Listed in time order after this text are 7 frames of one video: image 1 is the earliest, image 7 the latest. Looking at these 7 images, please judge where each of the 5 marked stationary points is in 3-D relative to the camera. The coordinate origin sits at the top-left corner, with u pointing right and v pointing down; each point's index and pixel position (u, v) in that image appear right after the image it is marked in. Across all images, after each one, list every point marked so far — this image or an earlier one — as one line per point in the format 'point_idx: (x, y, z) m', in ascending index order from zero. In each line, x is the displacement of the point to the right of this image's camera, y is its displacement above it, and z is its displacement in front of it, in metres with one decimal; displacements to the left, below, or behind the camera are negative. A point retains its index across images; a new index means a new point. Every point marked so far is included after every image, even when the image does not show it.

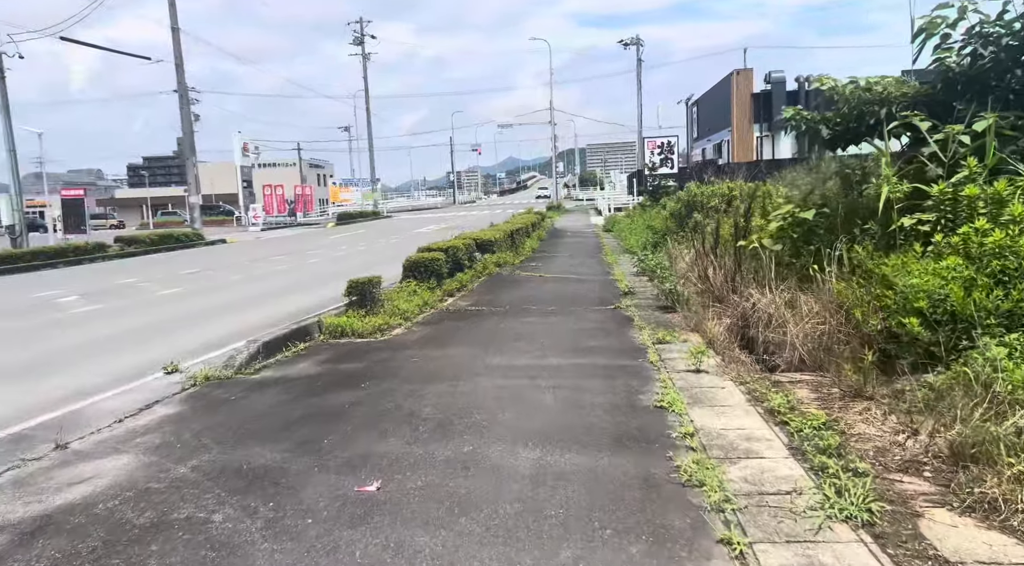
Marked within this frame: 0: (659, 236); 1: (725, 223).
0: (+3.6, +1.1, +19.2) m
1: (+3.5, +1.0, +13.0) m
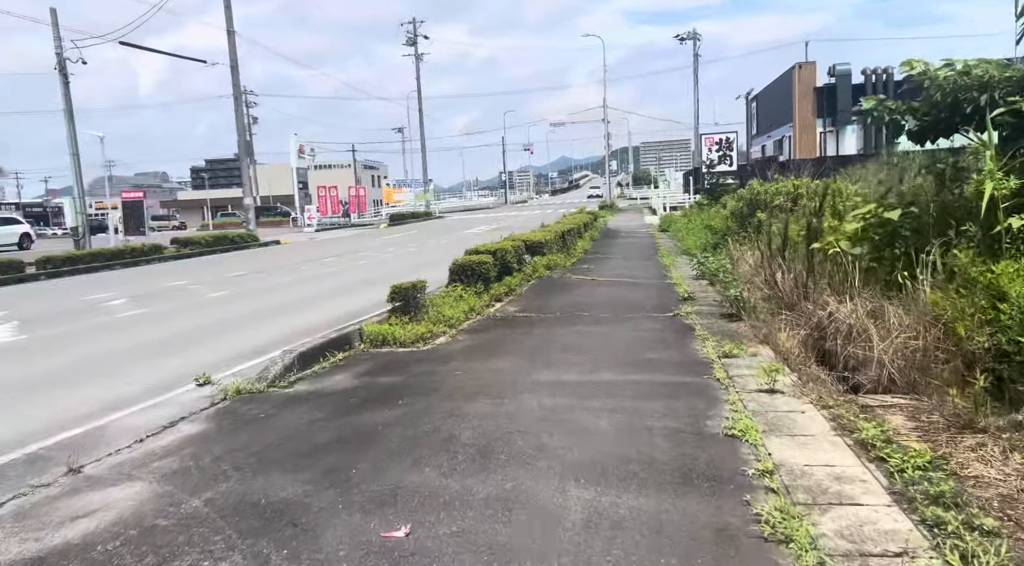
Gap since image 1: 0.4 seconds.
0: (+4.8, +1.1, +18.4) m
1: (+4.4, +0.9, +12.2) m
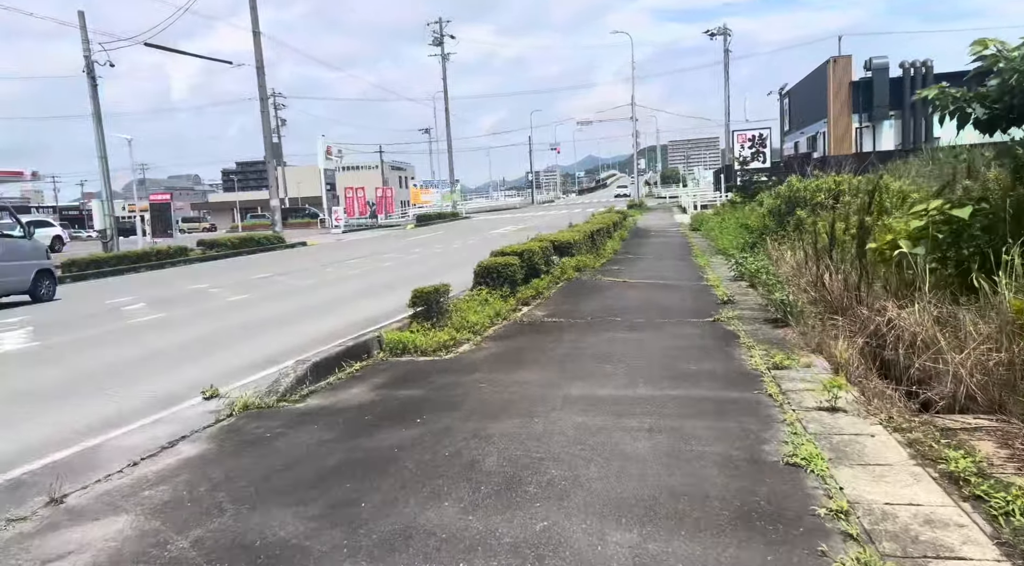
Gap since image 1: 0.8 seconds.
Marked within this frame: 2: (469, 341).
0: (+5.5, +1.1, +17.6) m
1: (+4.8, +0.9, +11.5) m
2: (-0.4, -0.6, +8.3) m
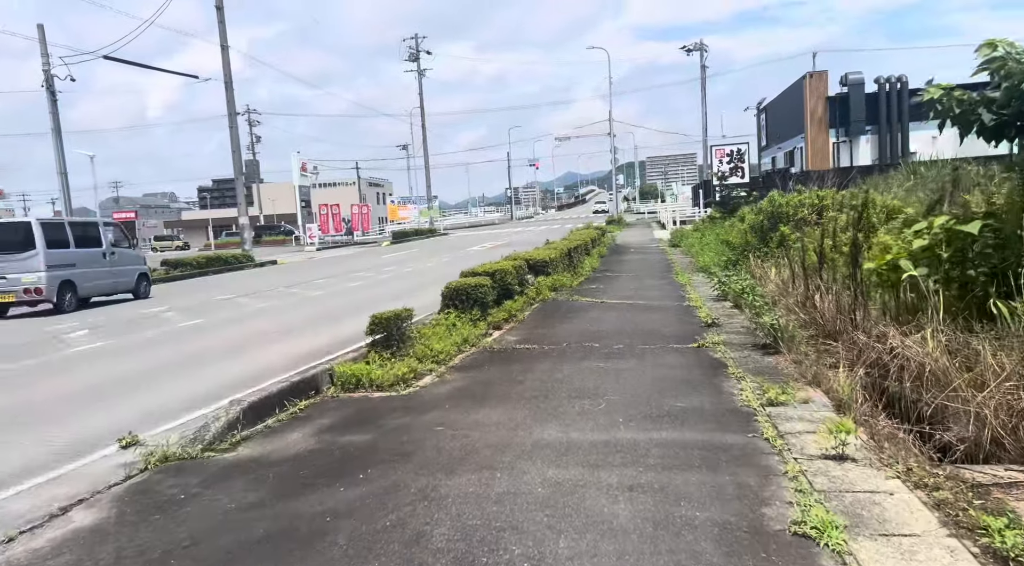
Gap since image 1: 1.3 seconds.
0: (+4.9, +0.7, +17.1) m
1: (+4.4, +0.6, +10.9) m
2: (-0.8, -0.9, +7.5) m
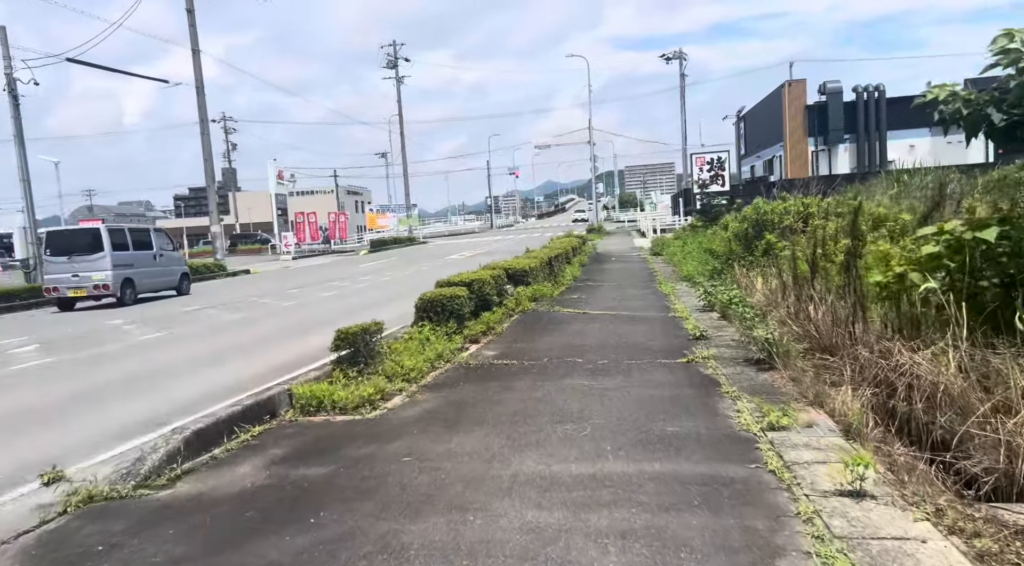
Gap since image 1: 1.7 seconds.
0: (+4.4, +0.5, +16.6) m
1: (+4.1, +0.5, +10.5) m
2: (-1.0, -1.0, +6.9) m
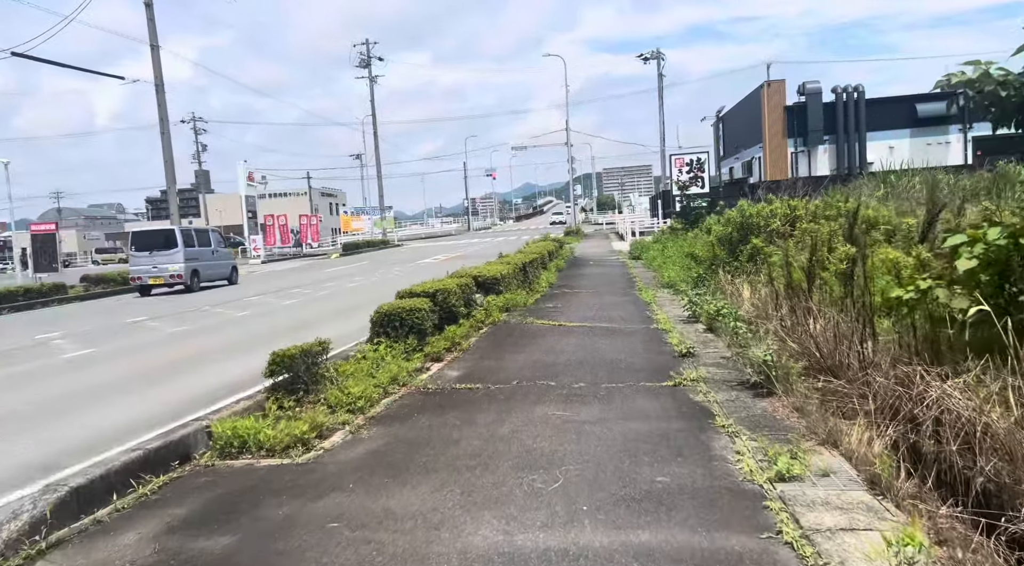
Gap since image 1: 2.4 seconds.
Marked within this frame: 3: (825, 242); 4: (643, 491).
0: (+3.9, +0.3, +15.8) m
1: (+3.7, +0.4, +9.6) m
2: (-1.3, -1.1, +5.9) m
3: (+3.7, +0.5, +9.3) m
4: (+0.7, -1.1, +4.3) m
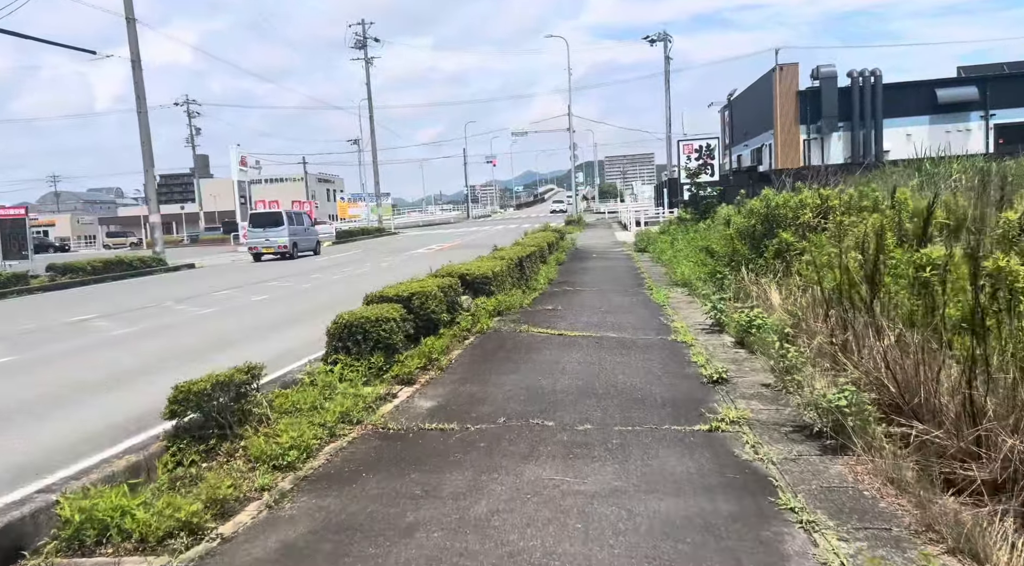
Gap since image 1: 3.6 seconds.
0: (+3.8, +0.4, +14.1) m
1: (+3.6, +0.3, +7.9) m
2: (-1.4, -1.2, +4.3) m
3: (+3.6, +0.4, +7.6) m
4: (+0.6, -1.2, +2.6) m
